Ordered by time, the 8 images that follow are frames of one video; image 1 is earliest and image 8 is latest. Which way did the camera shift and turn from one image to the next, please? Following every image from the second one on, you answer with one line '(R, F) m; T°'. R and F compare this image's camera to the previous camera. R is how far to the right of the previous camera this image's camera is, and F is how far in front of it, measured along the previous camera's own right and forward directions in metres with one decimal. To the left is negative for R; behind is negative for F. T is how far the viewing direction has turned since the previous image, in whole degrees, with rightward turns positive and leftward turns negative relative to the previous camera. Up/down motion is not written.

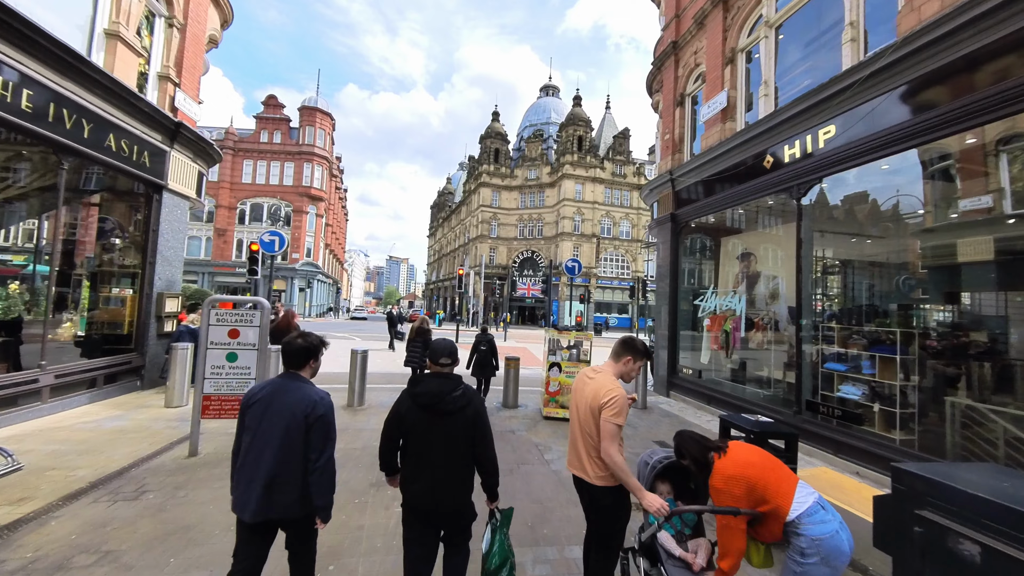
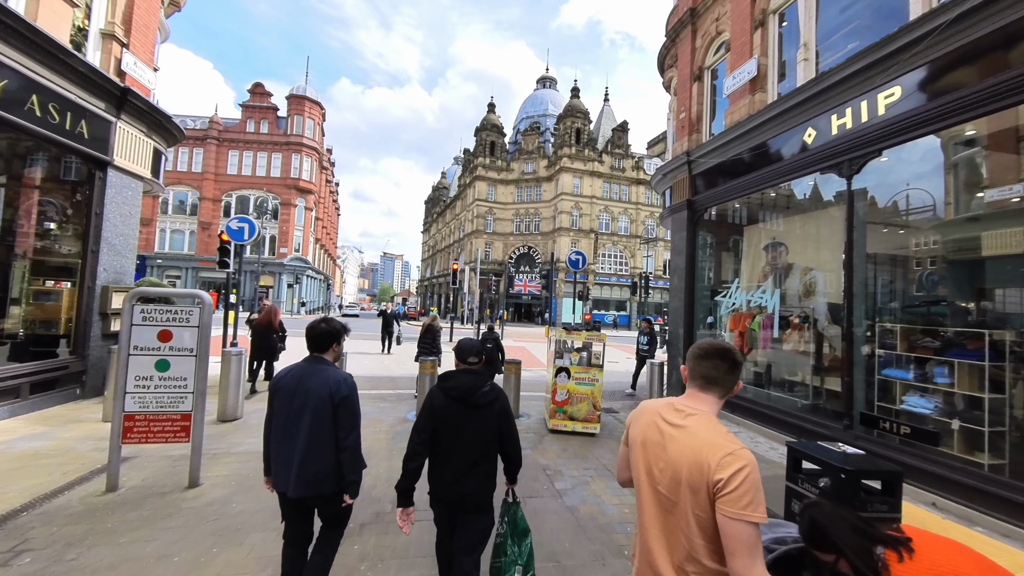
(-0.1, +1.0) m; +1°
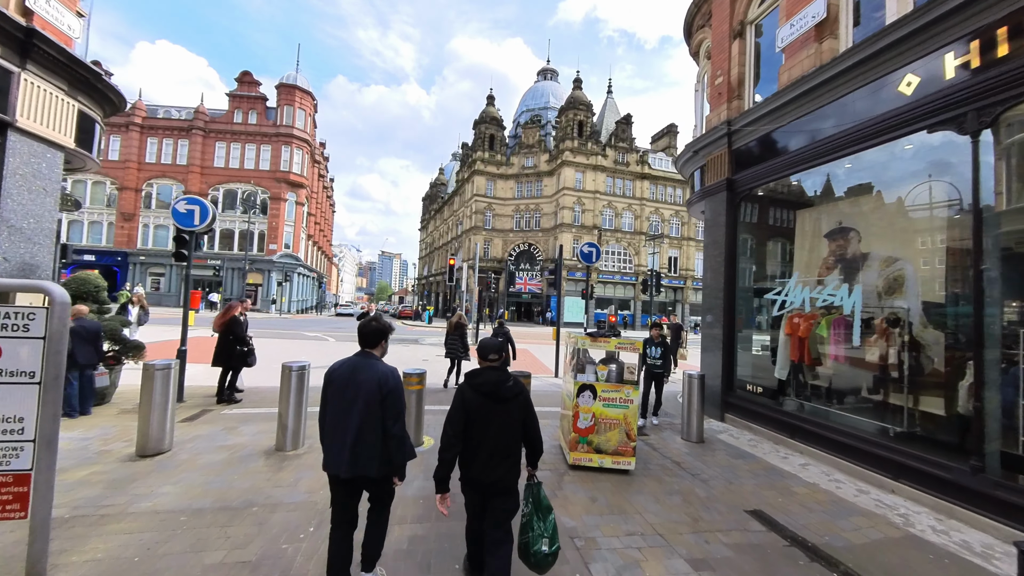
(-0.1, +1.5) m; 0°
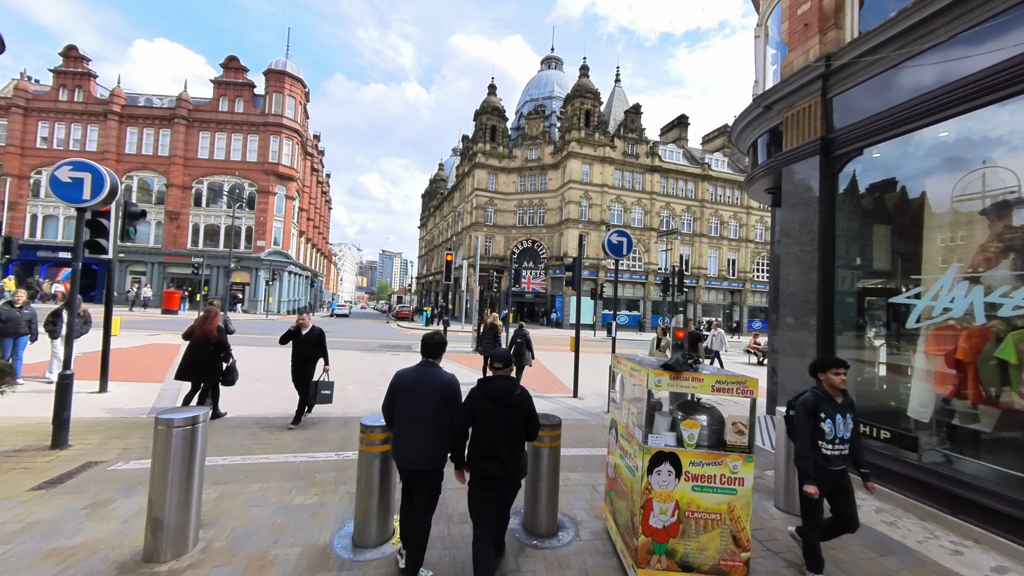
(-0.2, +2.1) m; 0°
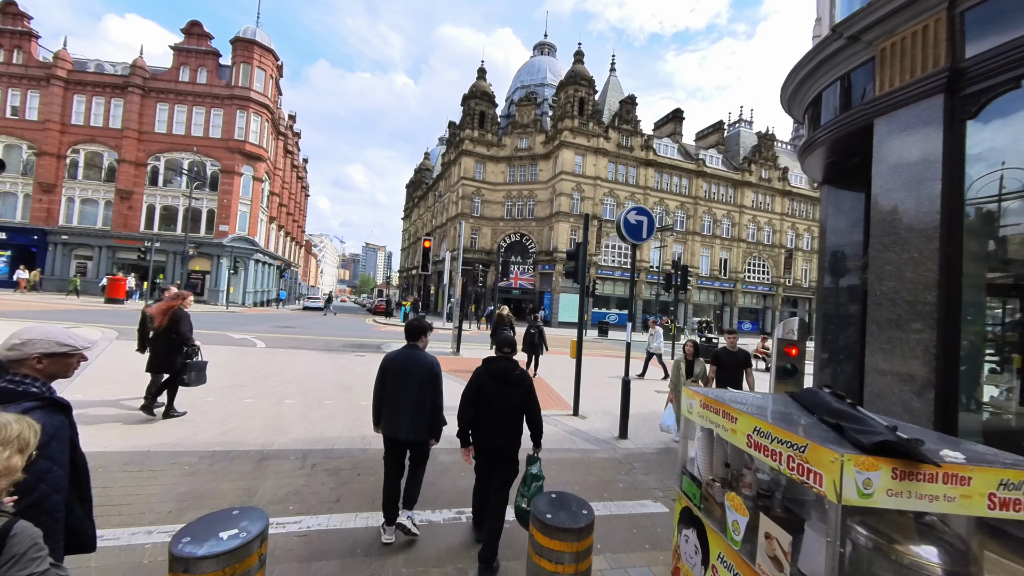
(-0.1, +1.8) m; +2°
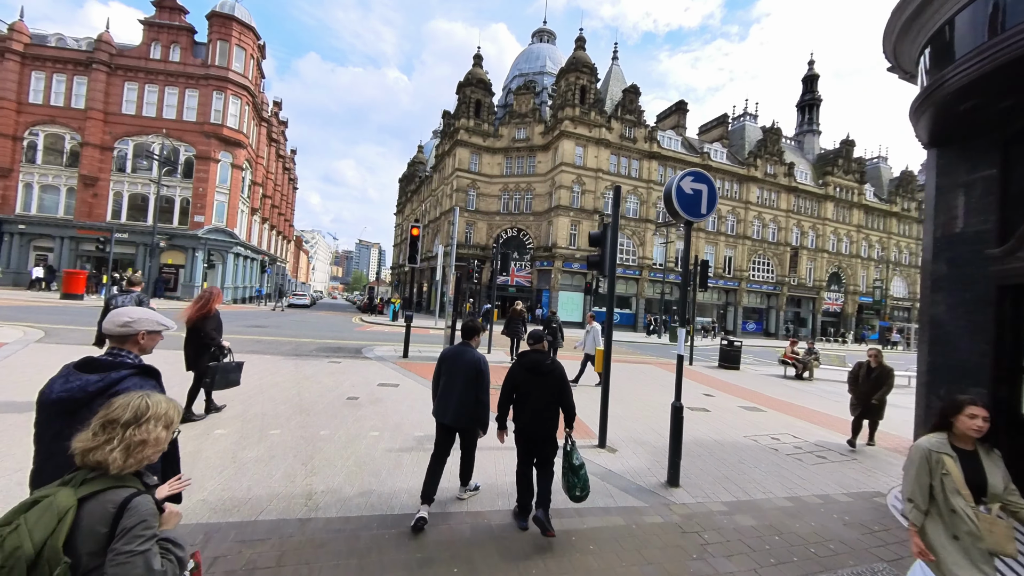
(-0.2, +1.7) m; +1°
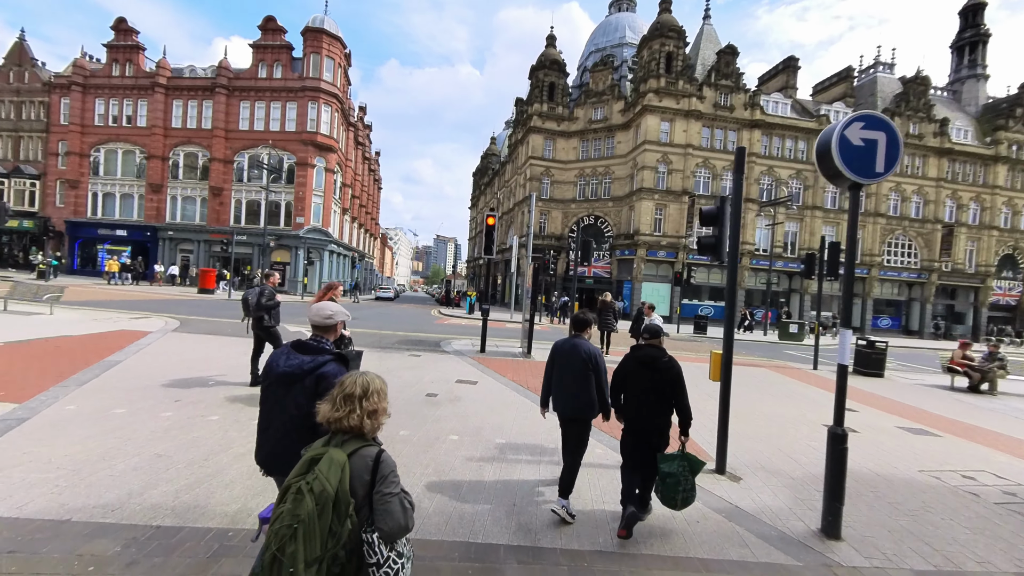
(-0.3, +1.0) m; -11°
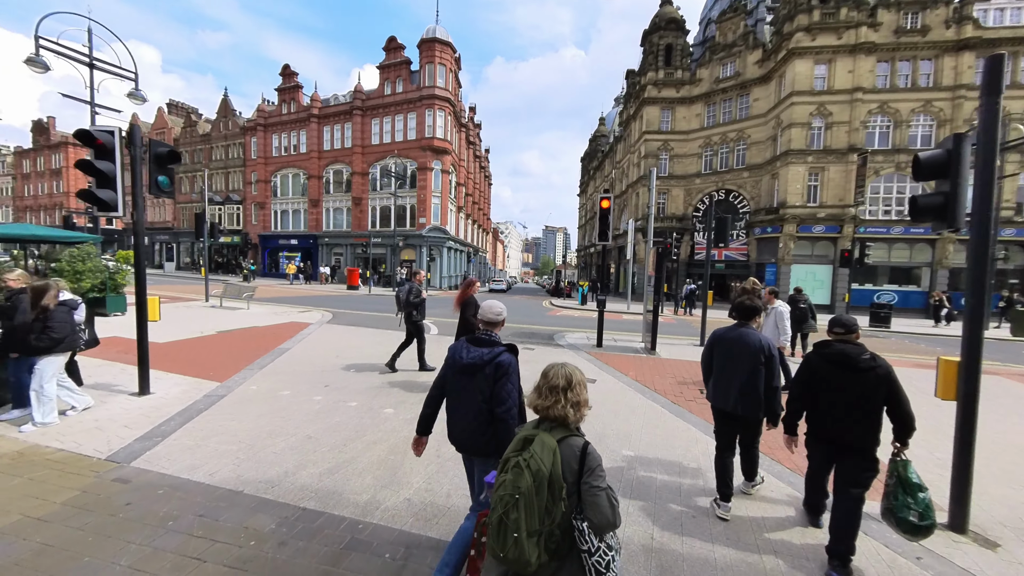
(-0.2, +0.7) m; -17°
